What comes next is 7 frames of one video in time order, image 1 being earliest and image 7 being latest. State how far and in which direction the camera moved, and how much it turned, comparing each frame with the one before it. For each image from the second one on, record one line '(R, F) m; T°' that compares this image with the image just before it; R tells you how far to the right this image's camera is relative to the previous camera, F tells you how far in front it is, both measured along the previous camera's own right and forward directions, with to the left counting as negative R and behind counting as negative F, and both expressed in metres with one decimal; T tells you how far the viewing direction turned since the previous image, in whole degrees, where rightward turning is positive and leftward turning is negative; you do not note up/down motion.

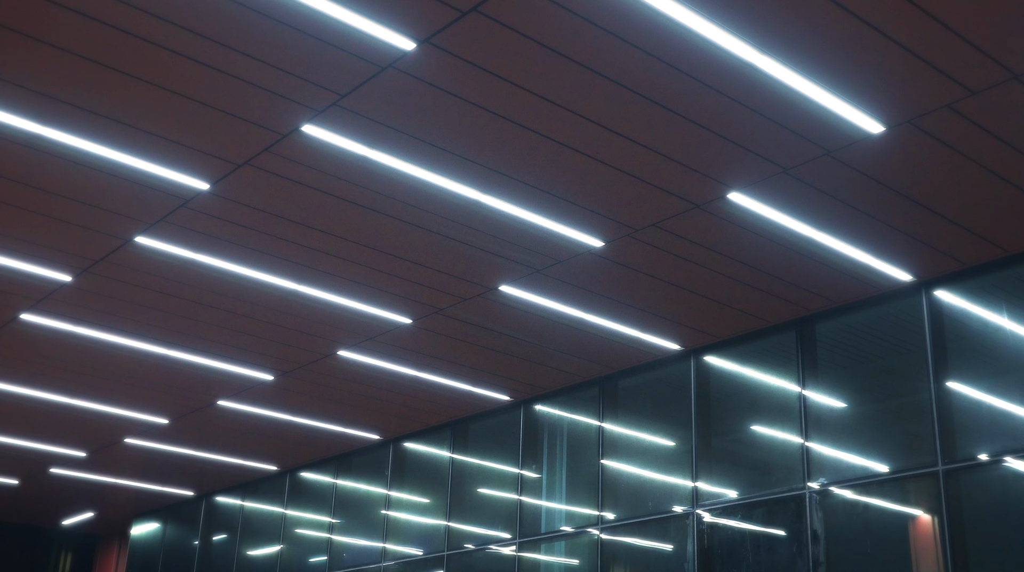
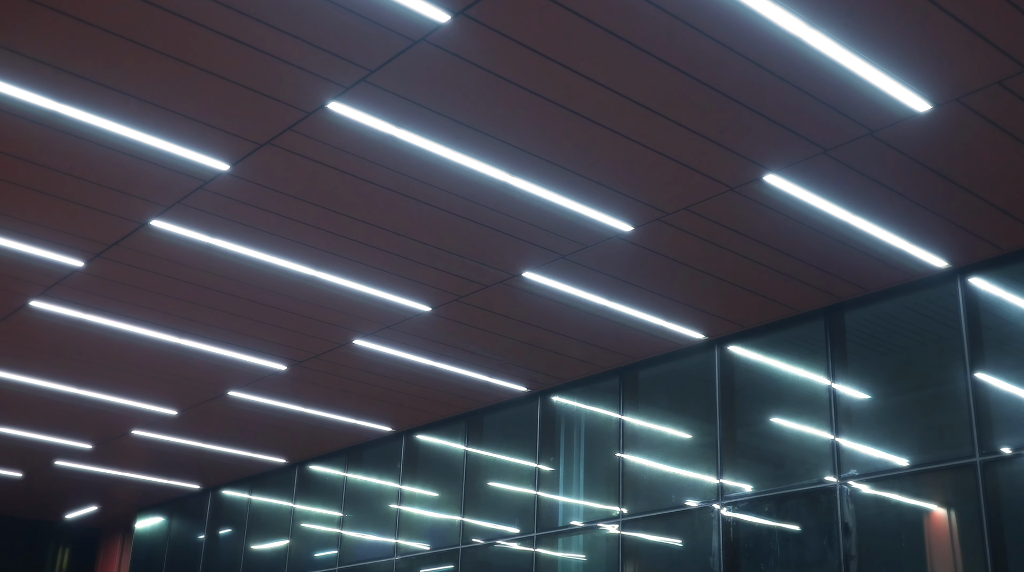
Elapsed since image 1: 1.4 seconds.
(-0.3, +0.3) m; 0°
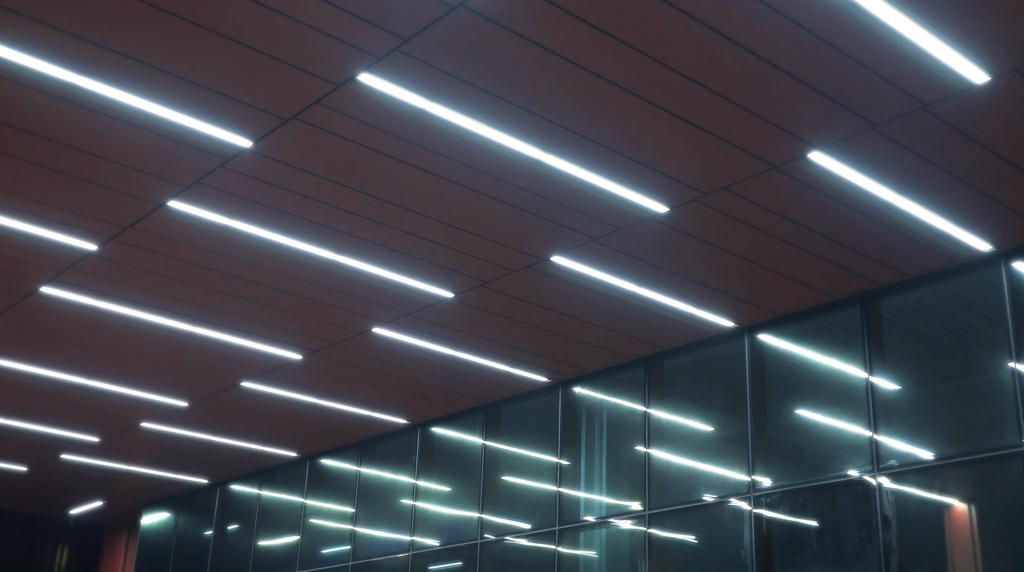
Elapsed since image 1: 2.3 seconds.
(-0.3, +0.4) m; 0°
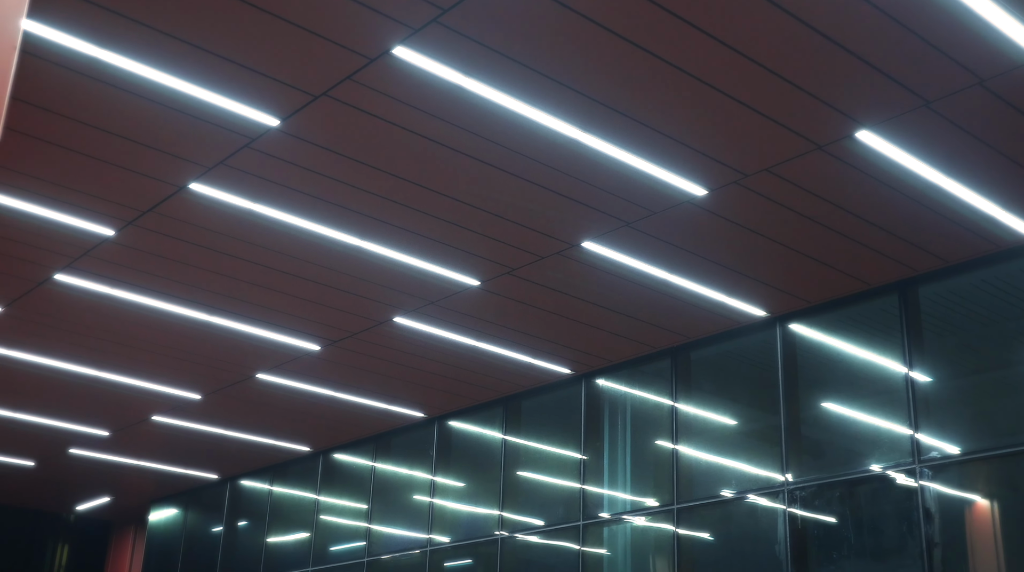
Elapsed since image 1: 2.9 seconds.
(-0.3, +0.3) m; 0°
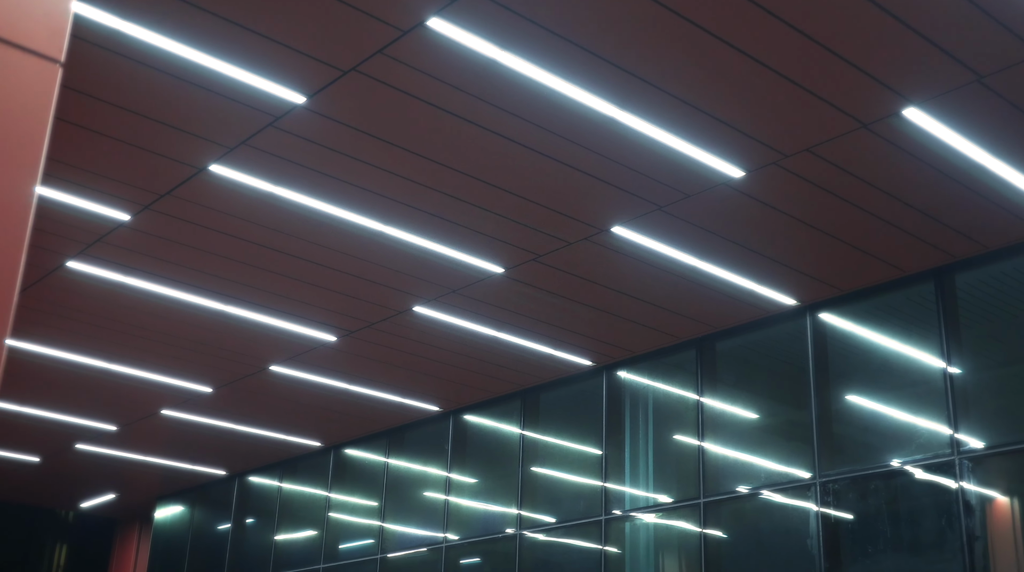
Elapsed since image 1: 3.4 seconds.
(-0.3, +0.3) m; 0°
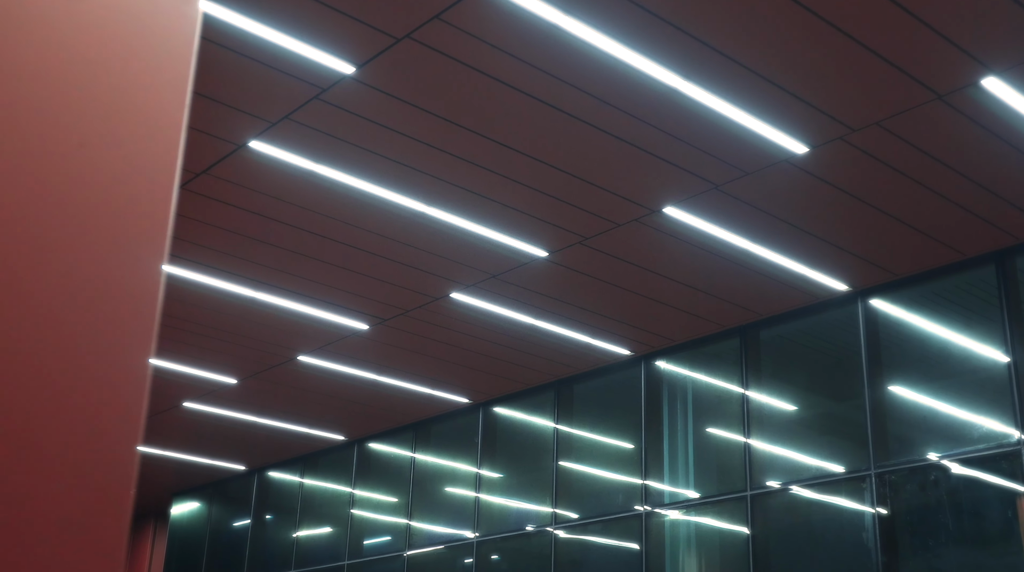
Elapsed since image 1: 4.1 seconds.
(-0.4, +0.4) m; 0°
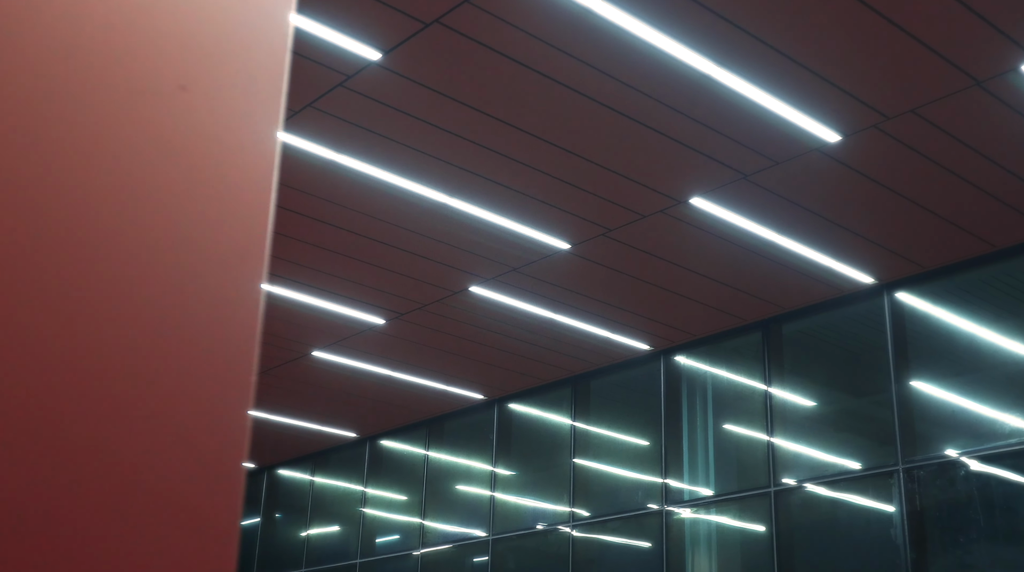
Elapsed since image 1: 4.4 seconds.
(-0.2, +0.2) m; 0°
